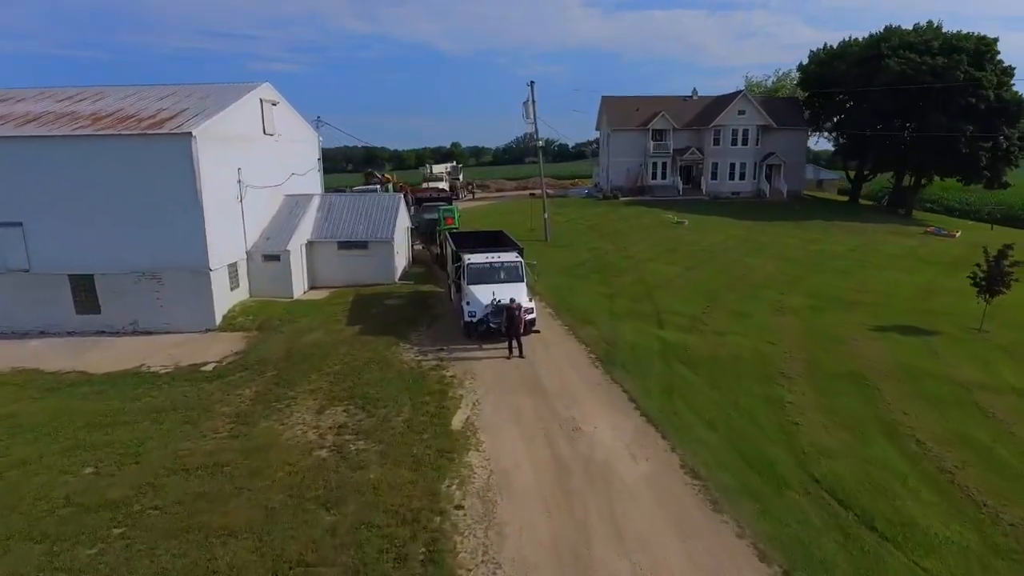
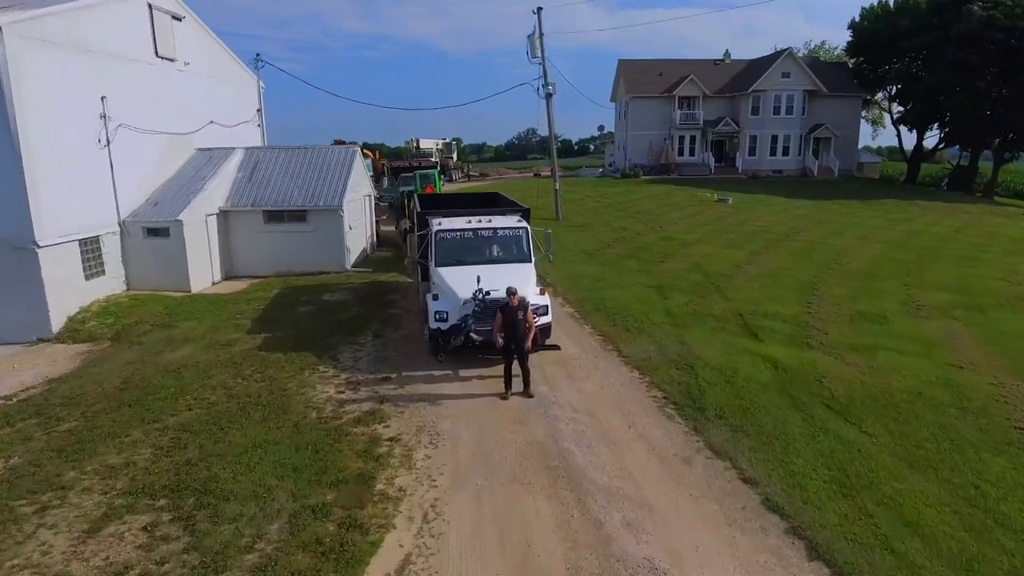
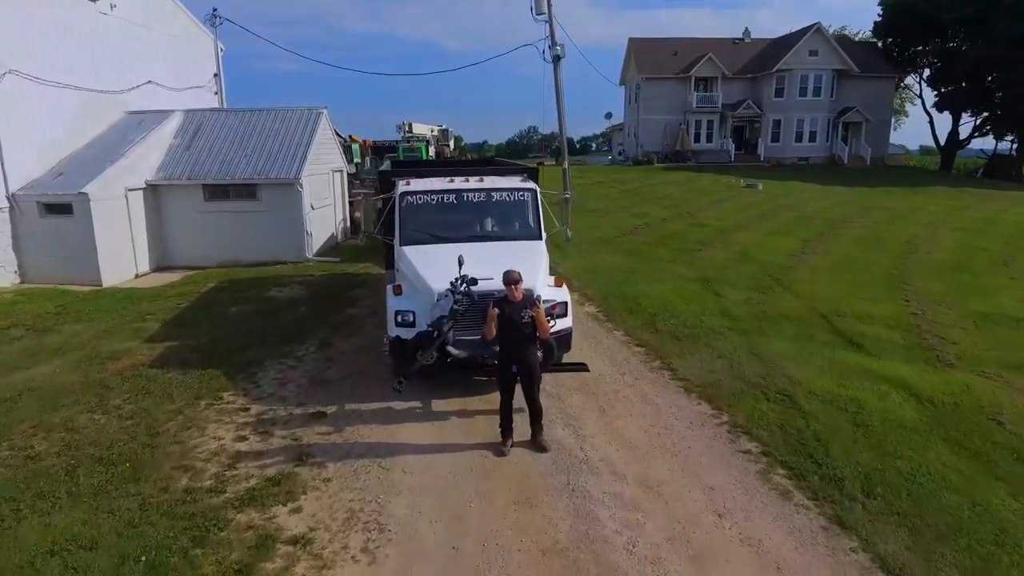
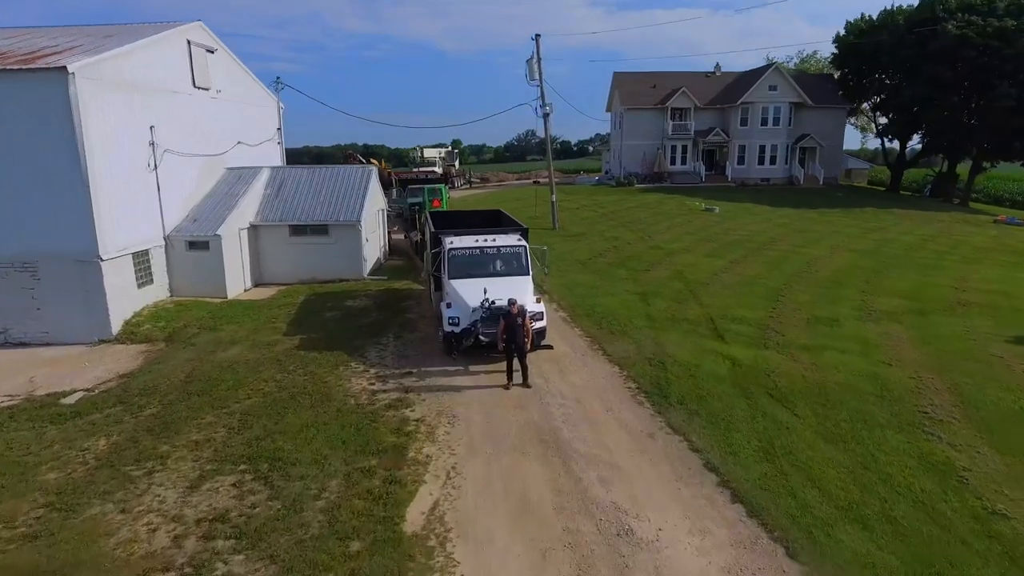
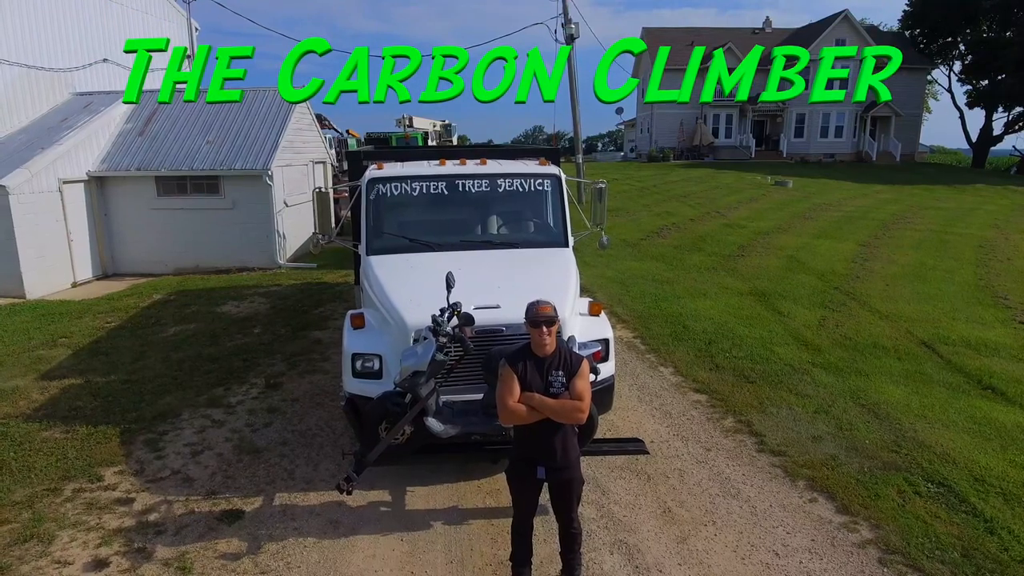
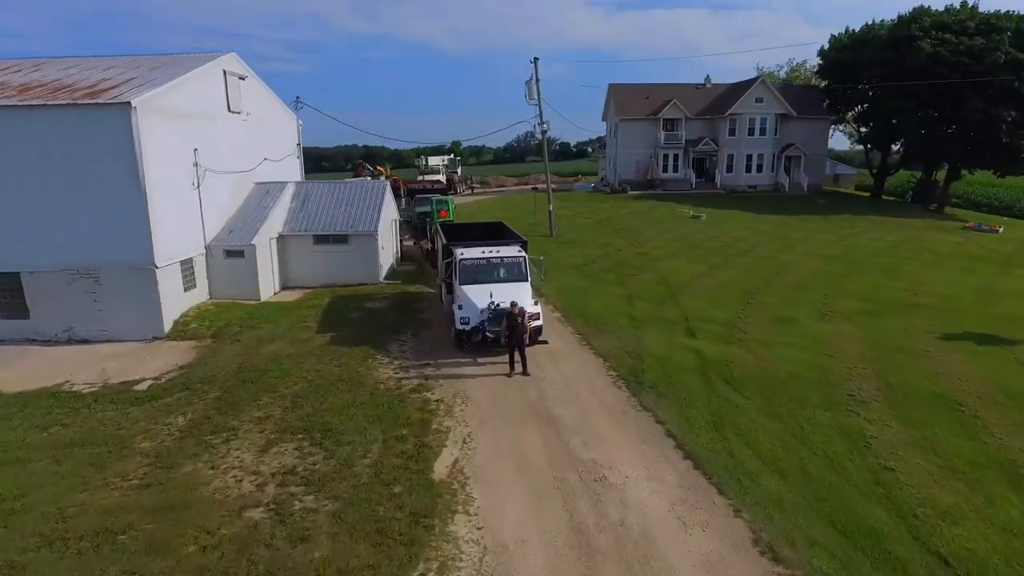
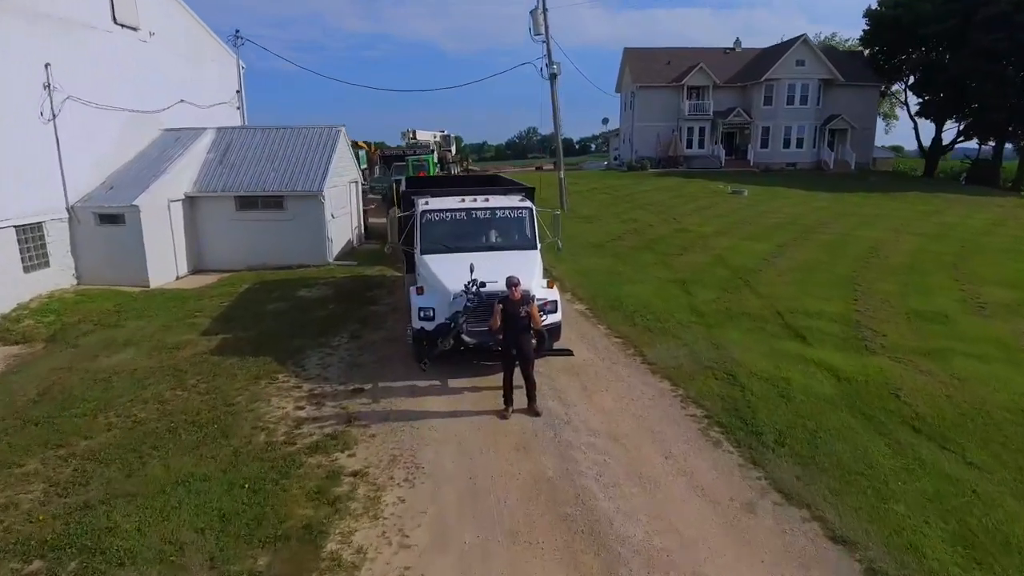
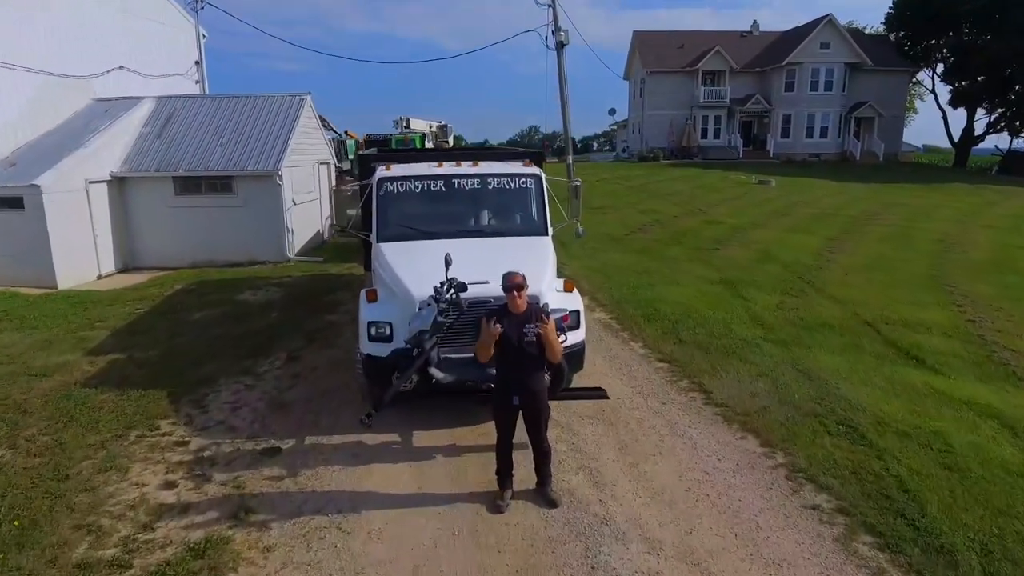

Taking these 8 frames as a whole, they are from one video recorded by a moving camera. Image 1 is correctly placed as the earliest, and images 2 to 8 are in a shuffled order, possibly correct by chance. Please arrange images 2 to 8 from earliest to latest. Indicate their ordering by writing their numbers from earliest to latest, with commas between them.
6, 4, 2, 7, 3, 8, 5
